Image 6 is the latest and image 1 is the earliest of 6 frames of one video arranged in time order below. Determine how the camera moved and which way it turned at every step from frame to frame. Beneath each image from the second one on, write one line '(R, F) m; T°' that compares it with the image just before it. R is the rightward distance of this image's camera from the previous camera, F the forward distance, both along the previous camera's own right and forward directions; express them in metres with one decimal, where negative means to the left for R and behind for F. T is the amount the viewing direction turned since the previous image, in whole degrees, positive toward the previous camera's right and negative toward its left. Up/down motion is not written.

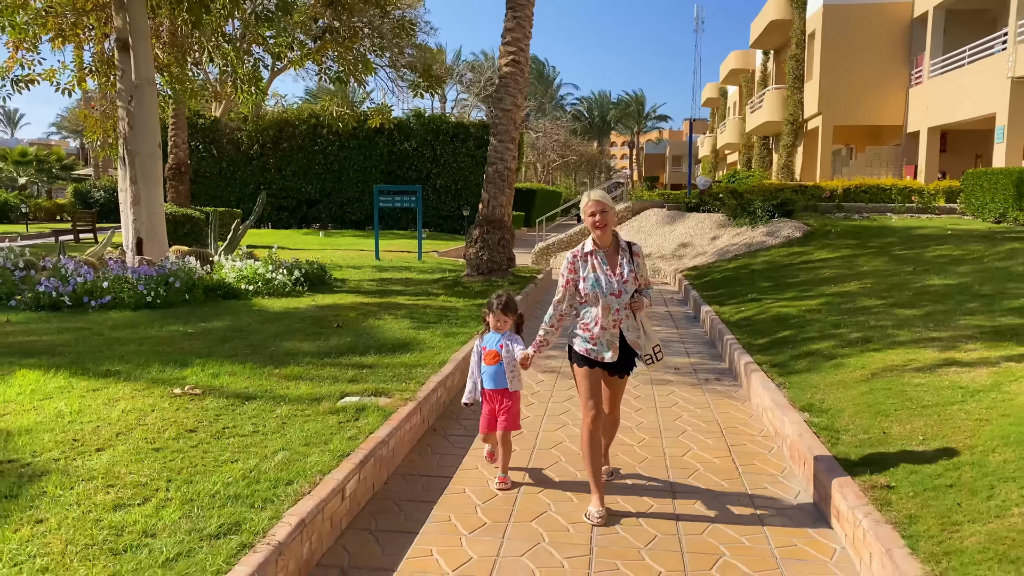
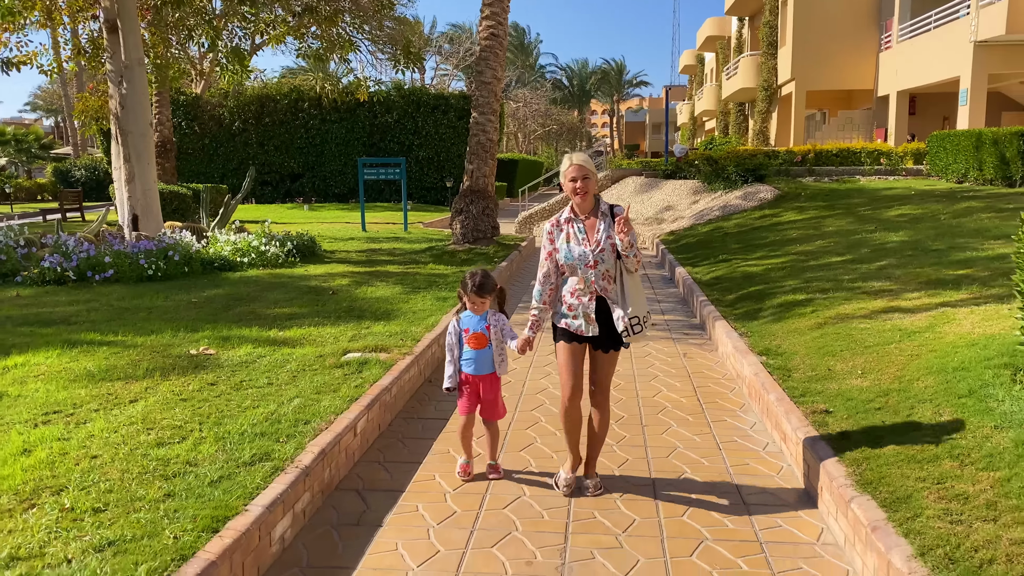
(0.0, -0.6) m; +1°
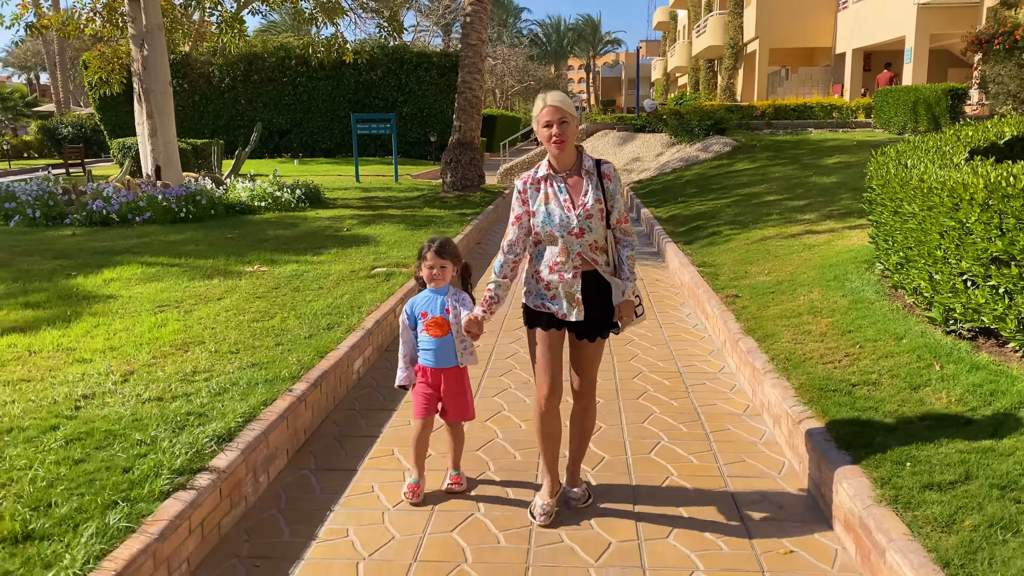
(-0.1, -1.7) m; +1°
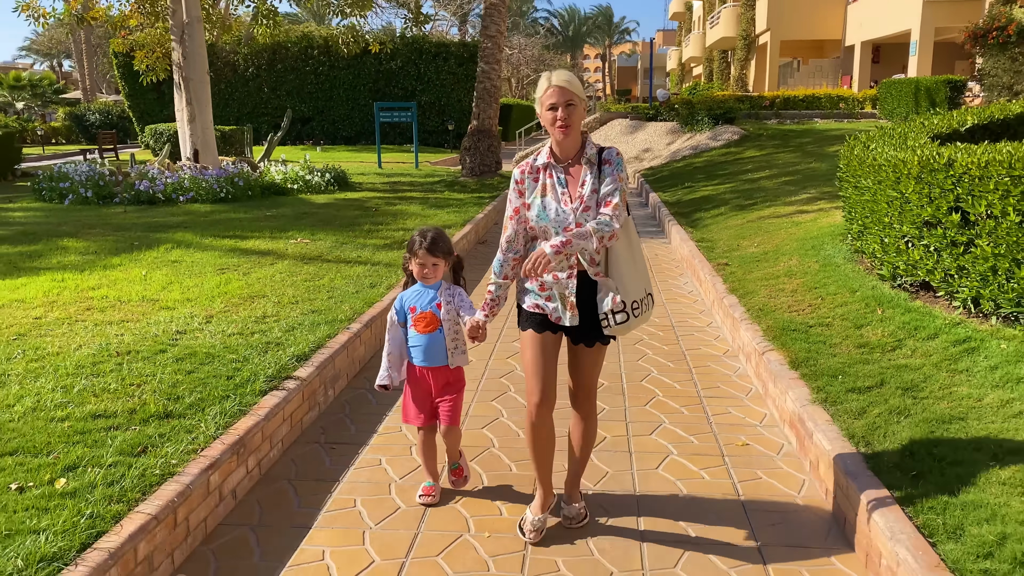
(0.0, -0.9) m; -1°
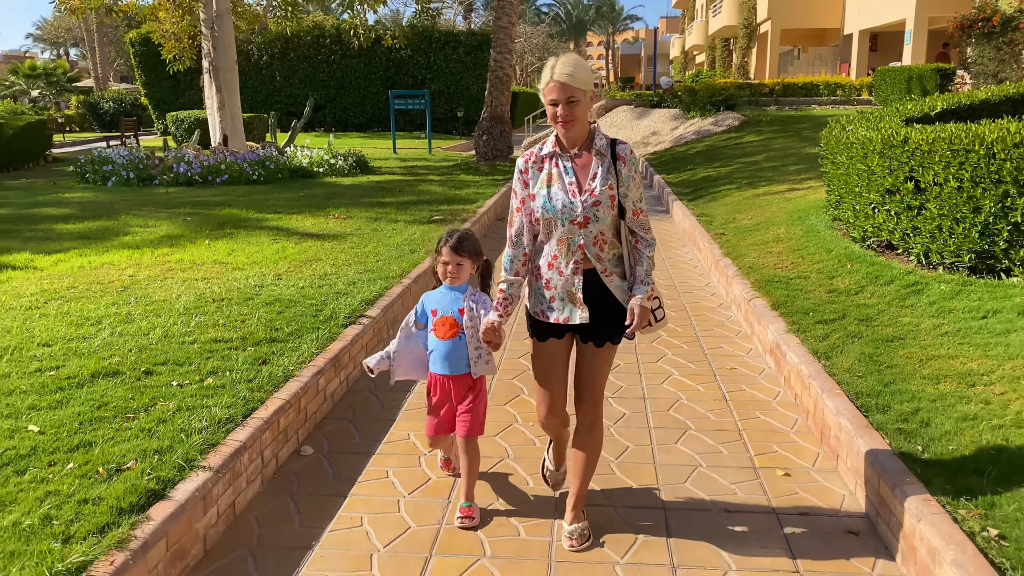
(-0.2, -1.0) m; 0°
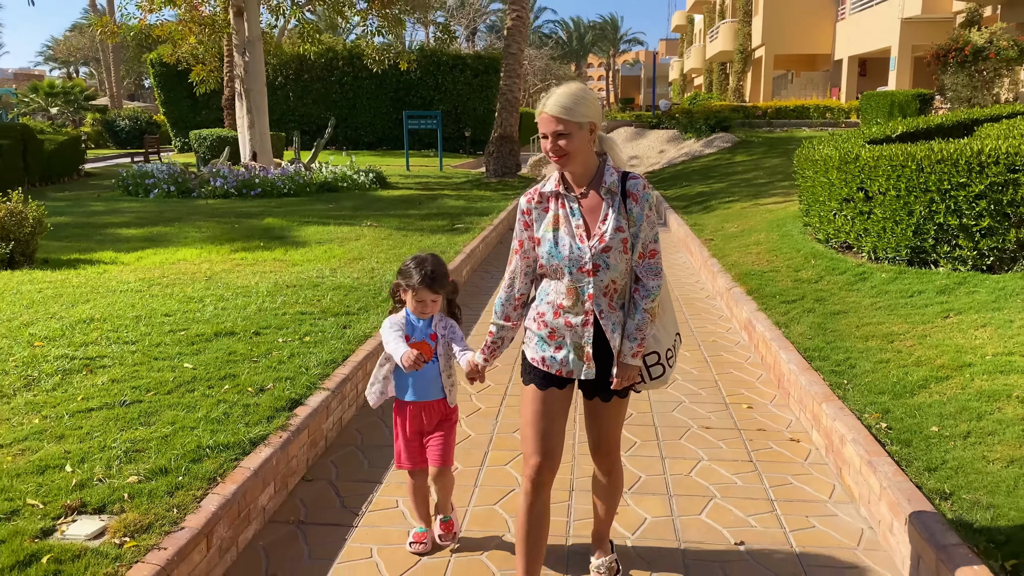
(-0.2, -1.2) m; 0°
